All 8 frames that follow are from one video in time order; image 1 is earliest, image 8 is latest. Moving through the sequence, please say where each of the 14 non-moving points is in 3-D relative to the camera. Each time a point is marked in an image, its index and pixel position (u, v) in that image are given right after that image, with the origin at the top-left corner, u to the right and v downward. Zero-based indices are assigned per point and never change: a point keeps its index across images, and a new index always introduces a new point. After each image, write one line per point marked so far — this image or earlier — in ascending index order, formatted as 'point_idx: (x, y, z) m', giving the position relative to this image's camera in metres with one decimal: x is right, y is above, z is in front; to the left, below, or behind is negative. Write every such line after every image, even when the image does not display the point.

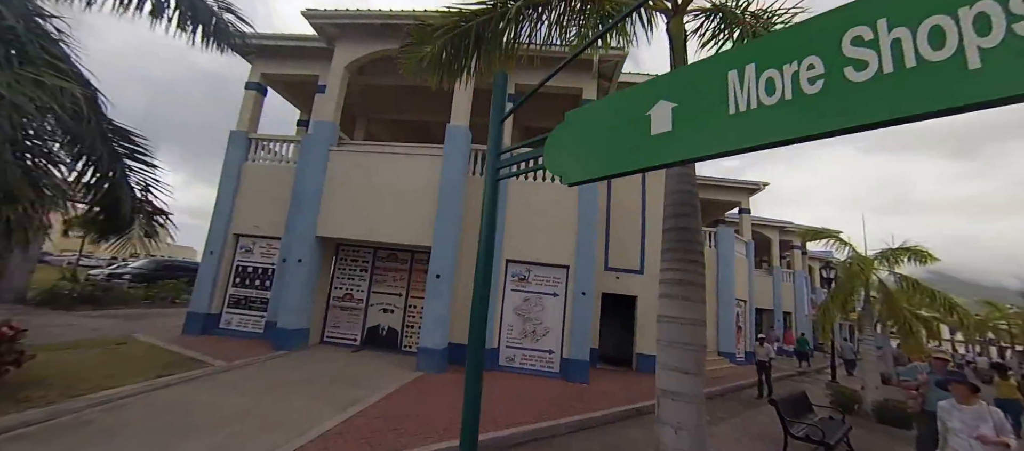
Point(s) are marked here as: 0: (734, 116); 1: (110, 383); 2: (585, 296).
0: (+0.7, +0.4, +1.4) m
1: (-5.5, -2.2, +5.6) m
2: (+1.7, -1.6, +9.1) m
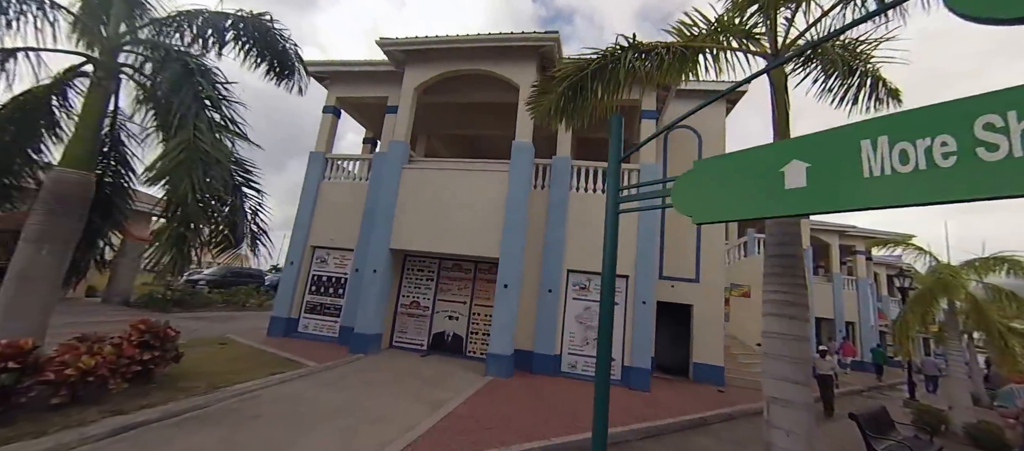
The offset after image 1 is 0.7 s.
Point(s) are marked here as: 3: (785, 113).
0: (+1.5, +0.2, +1.7) m
1: (-4.3, -2.5, +6.4) m
2: (+3.1, -1.9, +9.3) m
3: (+2.4, +0.9, +3.5) m
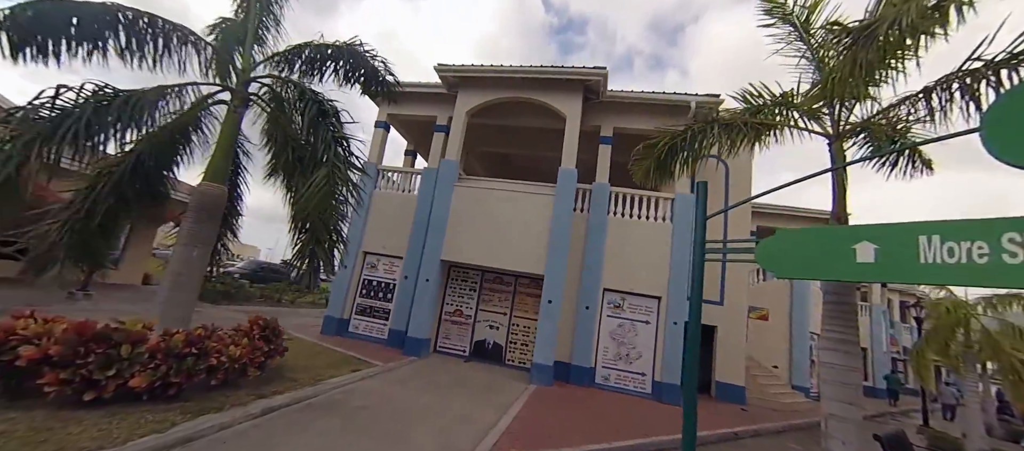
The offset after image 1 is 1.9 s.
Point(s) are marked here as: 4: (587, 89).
0: (+2.6, -0.2, +2.5) m
1: (-3.3, -2.7, +7.2) m
2: (+4.1, -2.5, +10.0) m
3: (+3.5, +0.4, +4.3) m
4: (+2.1, +3.8, +11.2) m
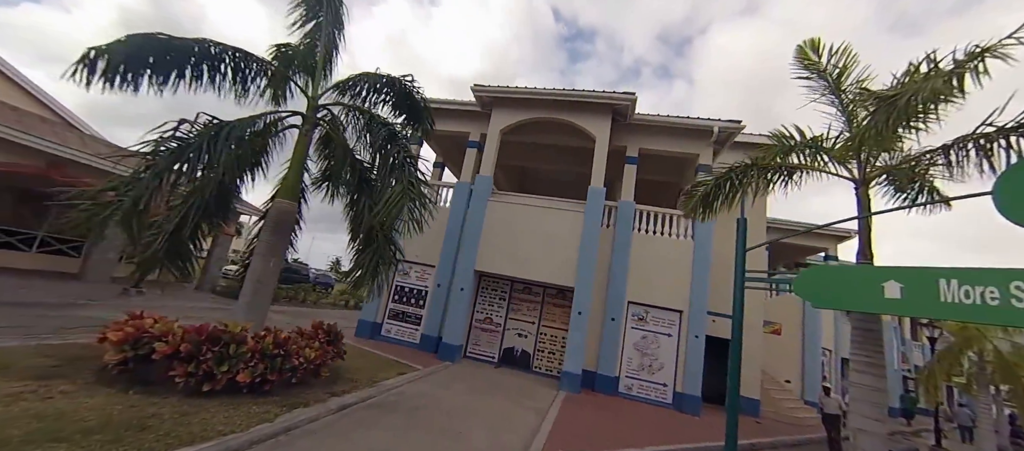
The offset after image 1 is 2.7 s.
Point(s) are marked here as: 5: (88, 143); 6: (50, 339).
0: (+3.3, -0.6, +3.1) m
1: (-2.6, -3.0, +7.9) m
2: (+4.9, -3.0, +10.6) m
3: (+4.3, -0.1, +4.8) m
4: (+3.1, +3.4, +11.9) m
5: (-15.8, +3.2, +14.8) m
6: (-8.3, -2.0, +7.0) m
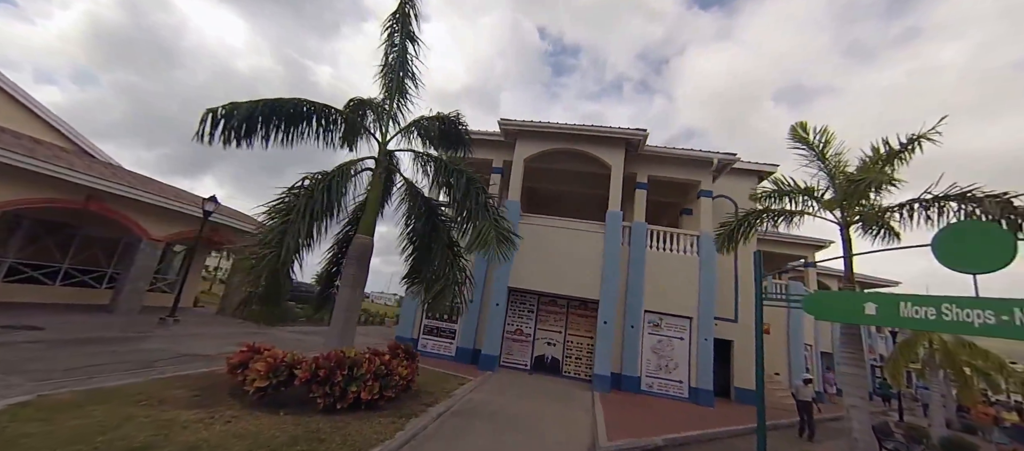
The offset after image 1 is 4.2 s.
0: (+4.6, -1.0, +4.6) m
1: (-1.4, -3.7, +9.0) m
2: (+5.9, -3.5, +12.1) m
3: (+5.5, -0.5, +6.4) m
4: (+3.8, +2.8, +13.4) m
5: (-15.1, +2.0, +15.3) m
6: (-7.1, -2.8, +7.9) m
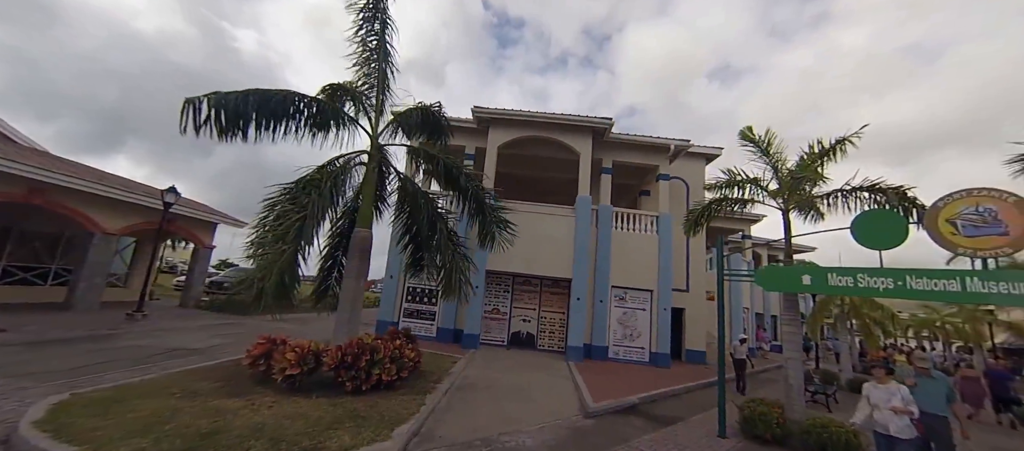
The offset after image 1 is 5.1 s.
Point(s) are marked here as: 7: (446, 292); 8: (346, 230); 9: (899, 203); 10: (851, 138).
0: (+4.8, -1.0, +6.0) m
1: (-1.6, -3.5, +9.9) m
2: (+5.3, -3.0, +13.8) m
3: (+5.5, -0.3, +7.9) m
4: (+3.0, +3.3, +14.4) m
5: (-16.1, +2.2, +14.2) m
6: (-7.2, -2.8, +8.0) m
7: (-1.6, -1.6, +9.4) m
8: (-3.9, -0.1, +9.5) m
9: (+6.9, +0.4, +7.2) m
10: (+6.3, +1.6, +7.5) m
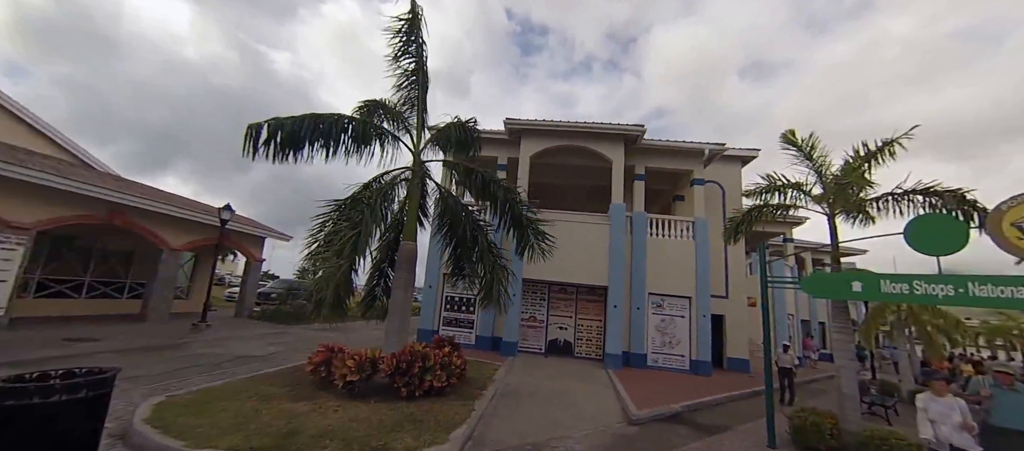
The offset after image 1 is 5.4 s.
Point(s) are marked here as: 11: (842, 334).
0: (+5.5, -1.1, +5.9) m
1: (-0.6, -3.8, +10.2) m
2: (+6.5, -3.2, +13.6) m
3: (+6.3, -0.4, +7.8) m
4: (+4.2, +3.1, +14.5) m
5: (-14.8, +1.6, +15.5) m
6: (-6.2, -3.2, +8.7) m
7: (-0.7, -1.9, +9.8) m
8: (-3.0, -0.4, +10.0) m
9: (+7.7, +0.3, +7.0) m
10: (+7.1, +1.5, +7.3) m
11: (+6.2, -2.0, +7.5) m
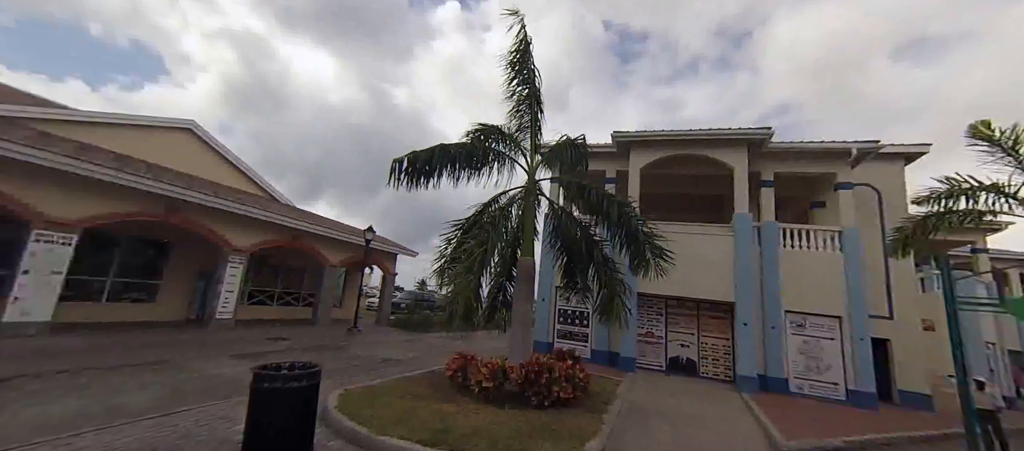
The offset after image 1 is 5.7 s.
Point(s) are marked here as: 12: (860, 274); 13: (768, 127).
0: (+7.3, -1.1, +4.6) m
1: (+2.5, -4.1, +10.1) m
2: (+10.2, -3.4, +11.7) m
3: (+8.4, -0.5, +6.2) m
4: (+8.0, +2.8, +13.4) m
5: (-10.1, +0.6, +19.0) m
6: (-3.4, -3.7, +10.1) m
7: (+2.3, -2.2, +9.8) m
8: (0.0, -0.9, +10.6) m
9: (+9.6, +0.3, +5.1) m
10: (+9.0, +1.5, +5.6) m
11: (+8.3, -2.1, +5.9) m
12: (+10.5, -1.5, +12.1) m
13: (+8.1, +3.1, +12.8) m
